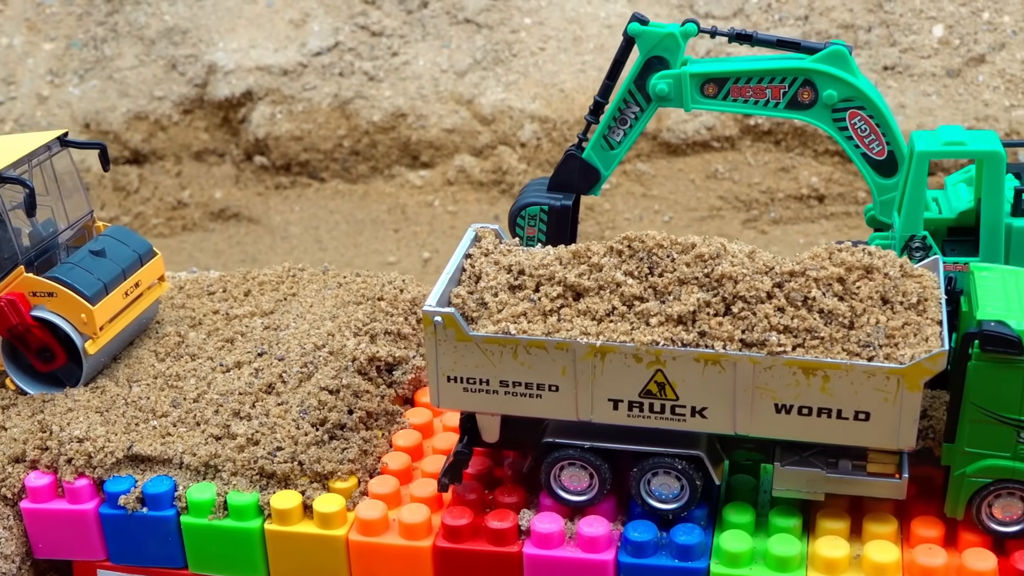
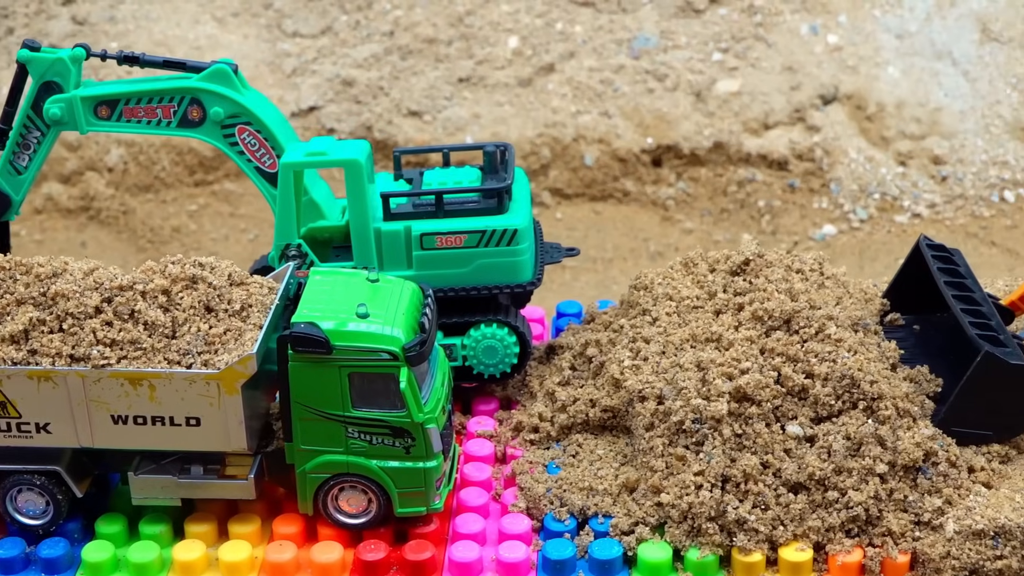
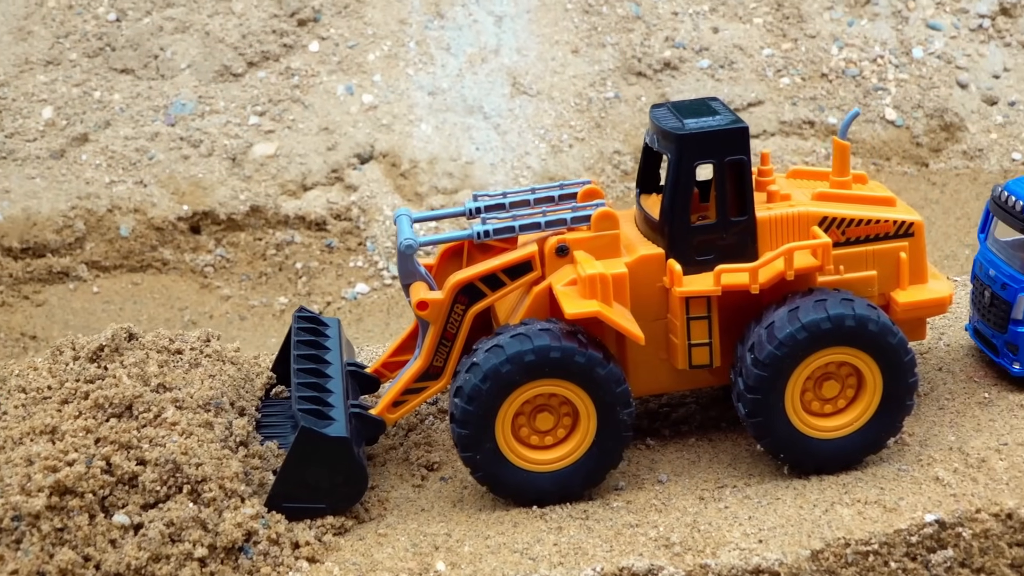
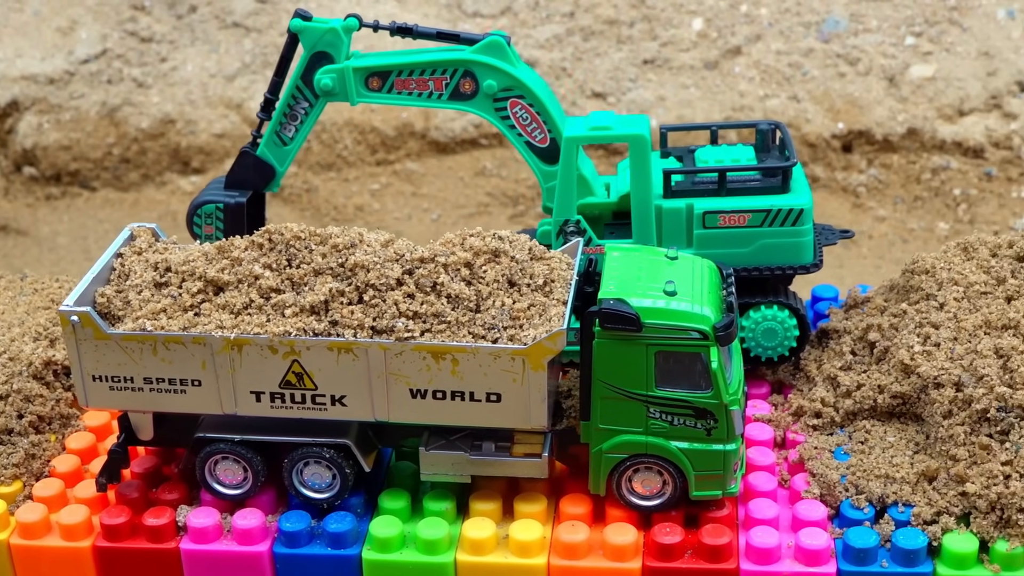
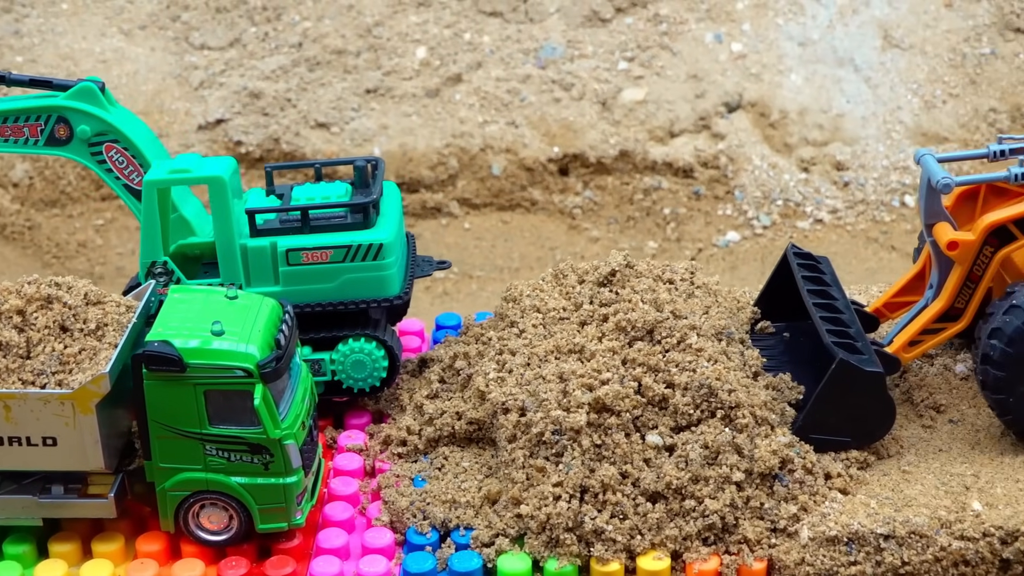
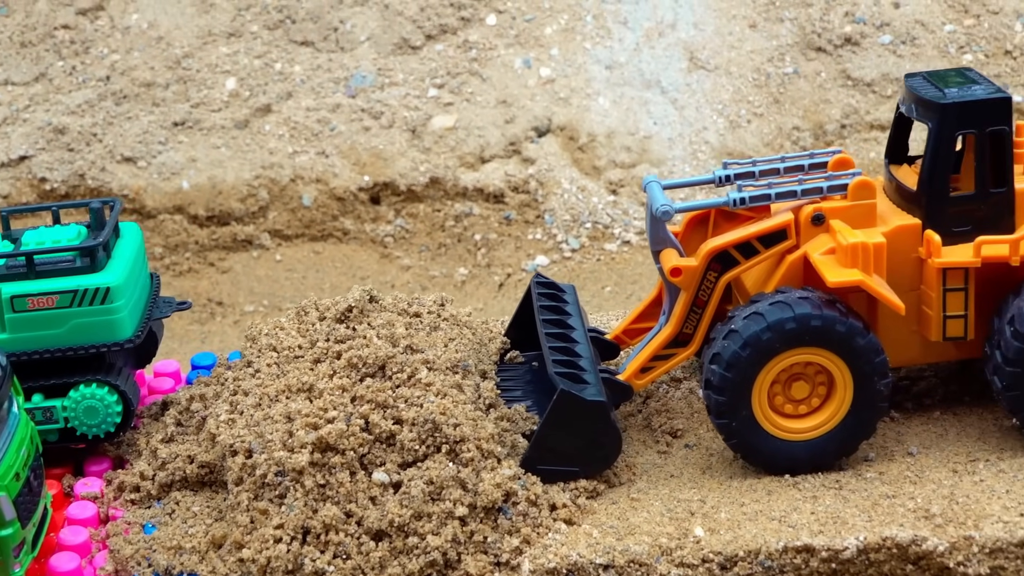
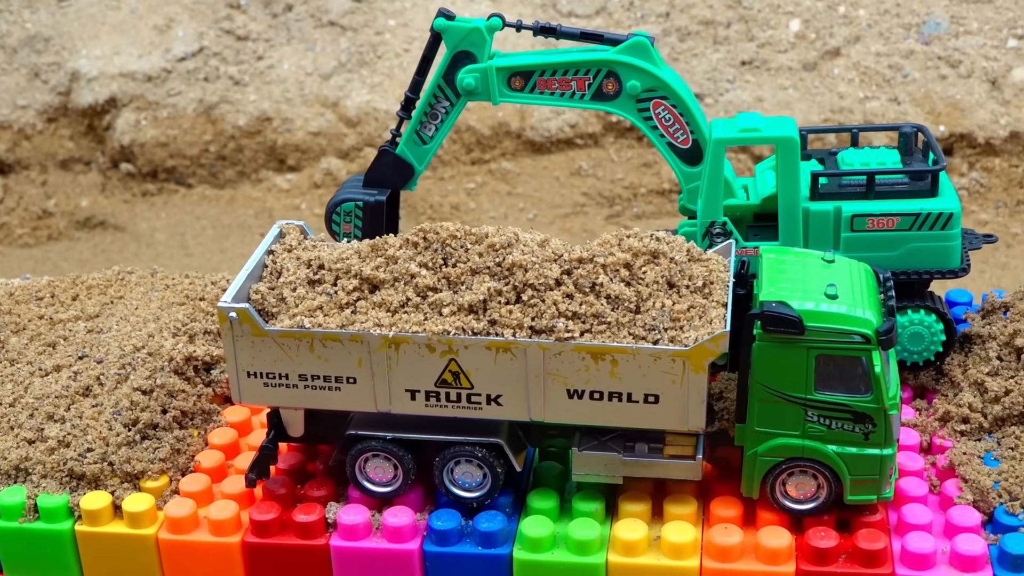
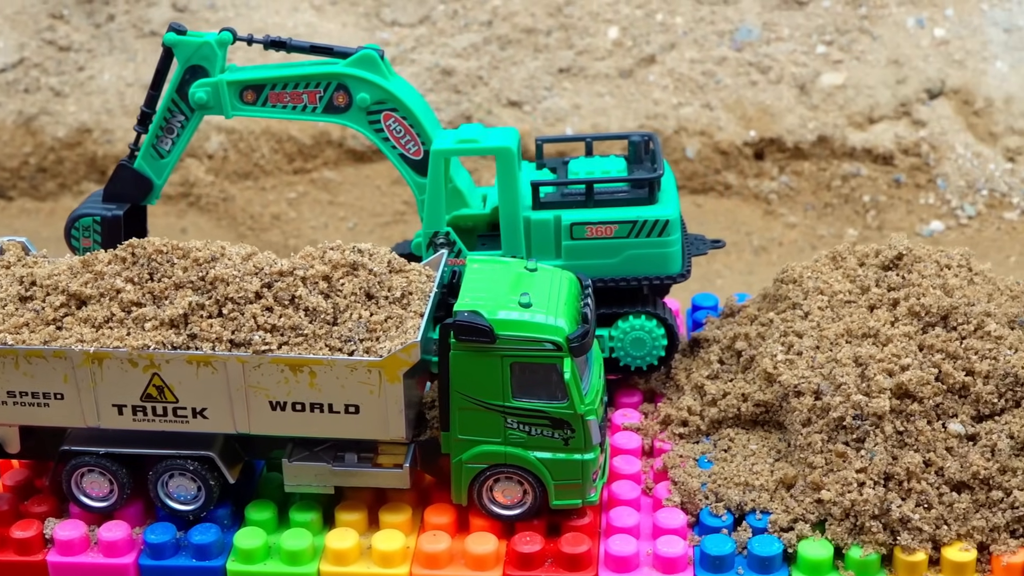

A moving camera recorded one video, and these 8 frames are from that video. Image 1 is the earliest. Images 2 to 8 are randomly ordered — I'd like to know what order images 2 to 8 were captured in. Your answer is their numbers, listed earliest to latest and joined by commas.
7, 4, 8, 2, 5, 6, 3
